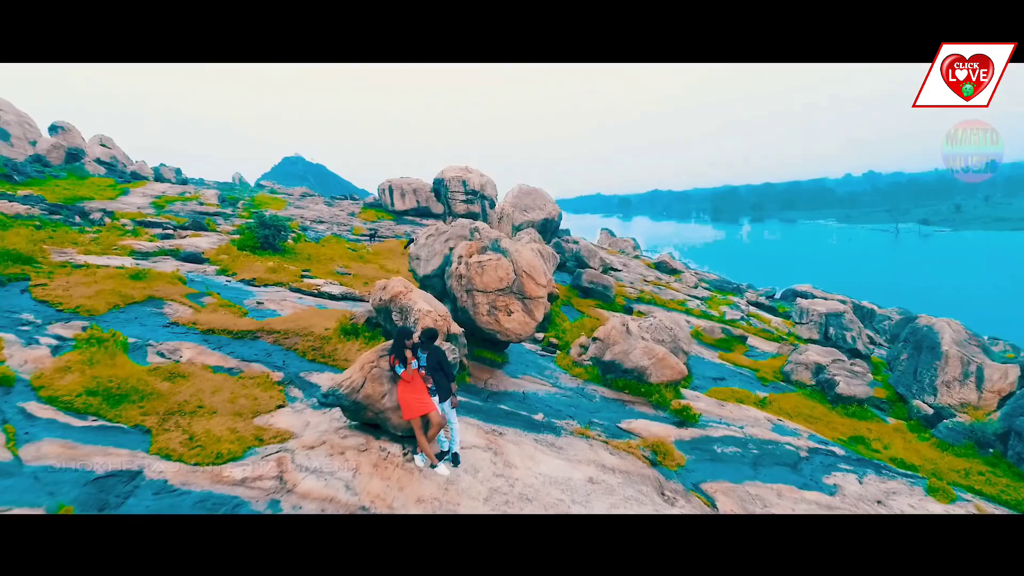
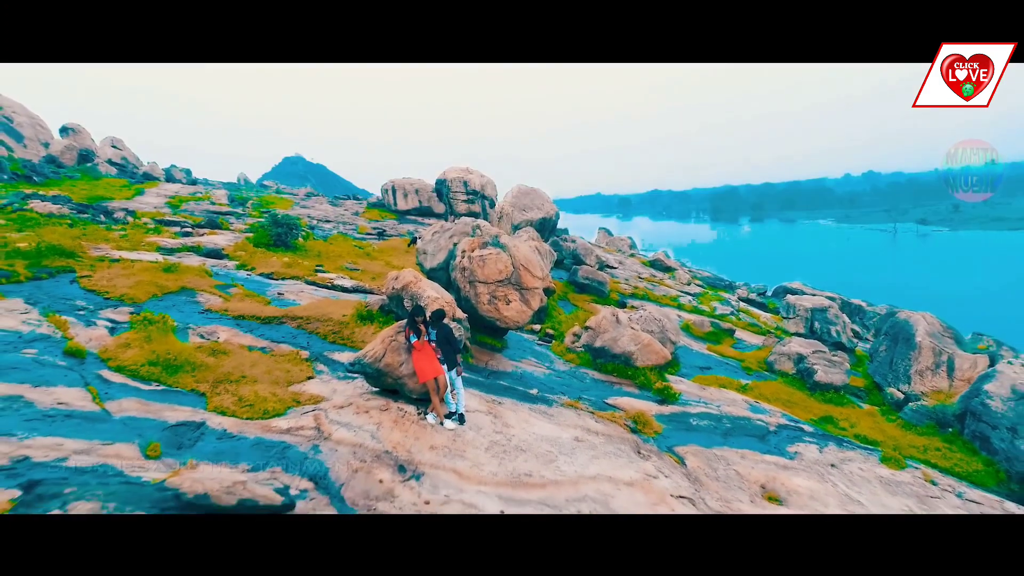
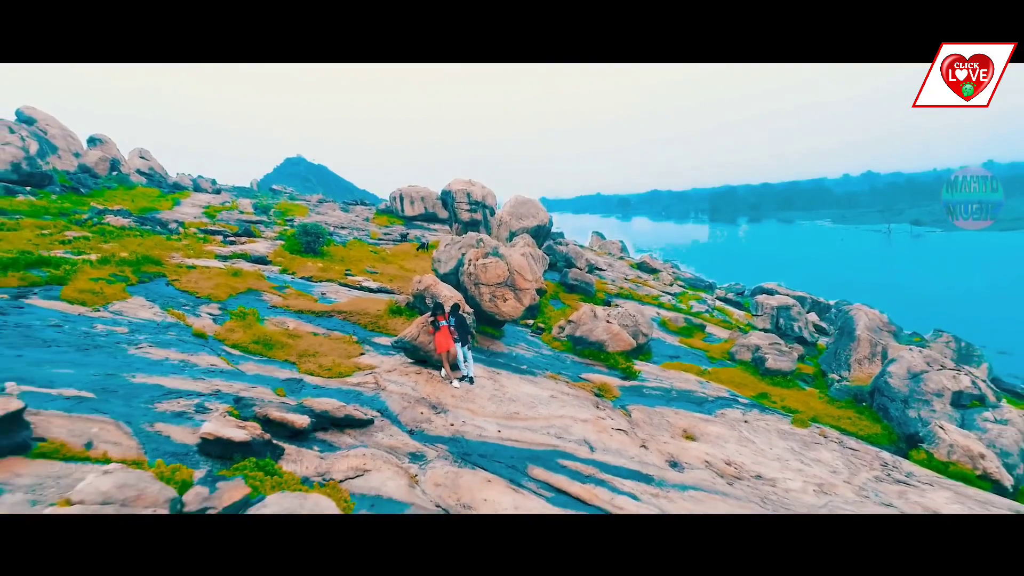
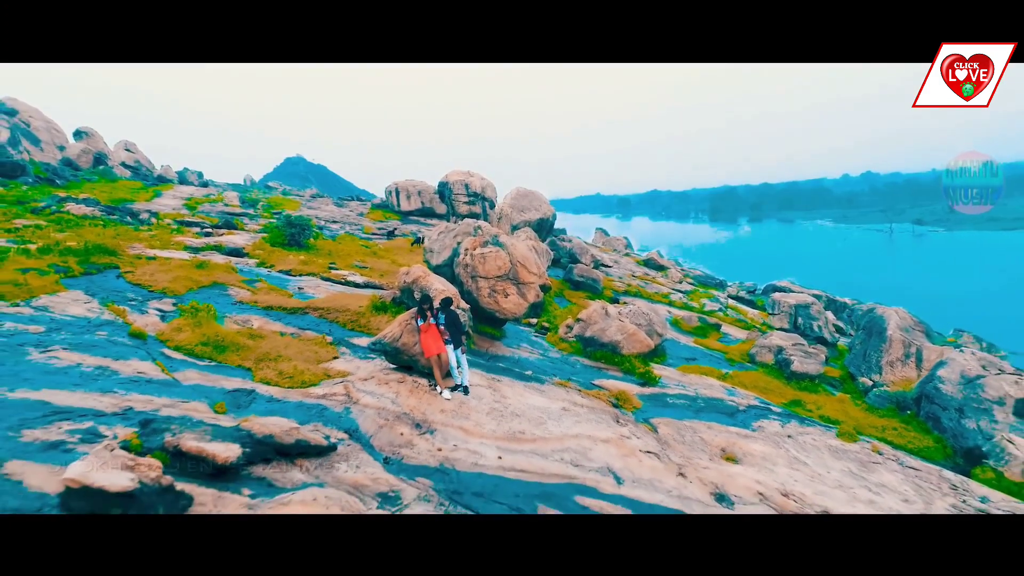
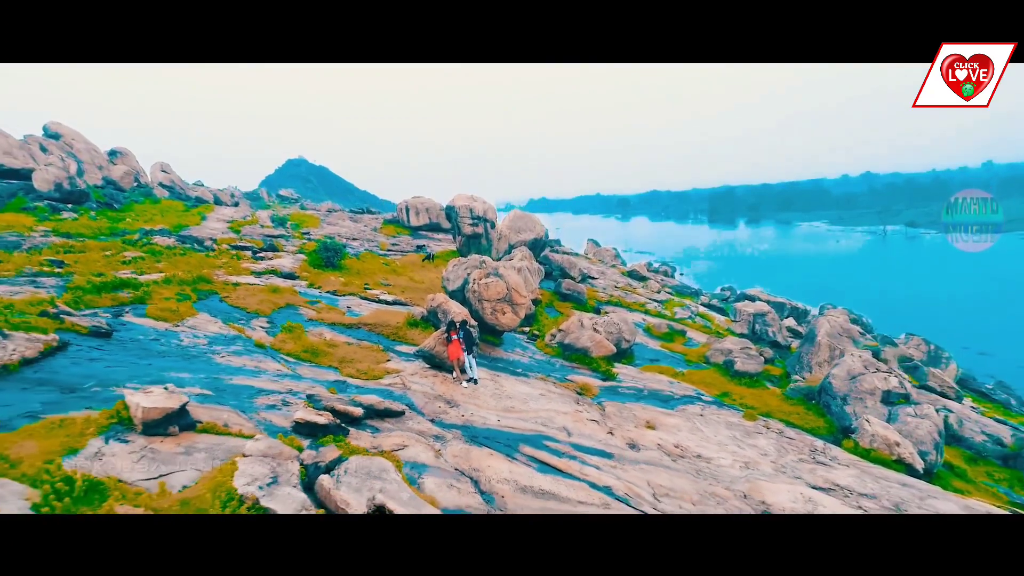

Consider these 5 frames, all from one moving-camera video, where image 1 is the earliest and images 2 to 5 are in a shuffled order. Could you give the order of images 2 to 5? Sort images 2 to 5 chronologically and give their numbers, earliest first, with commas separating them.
2, 4, 3, 5
